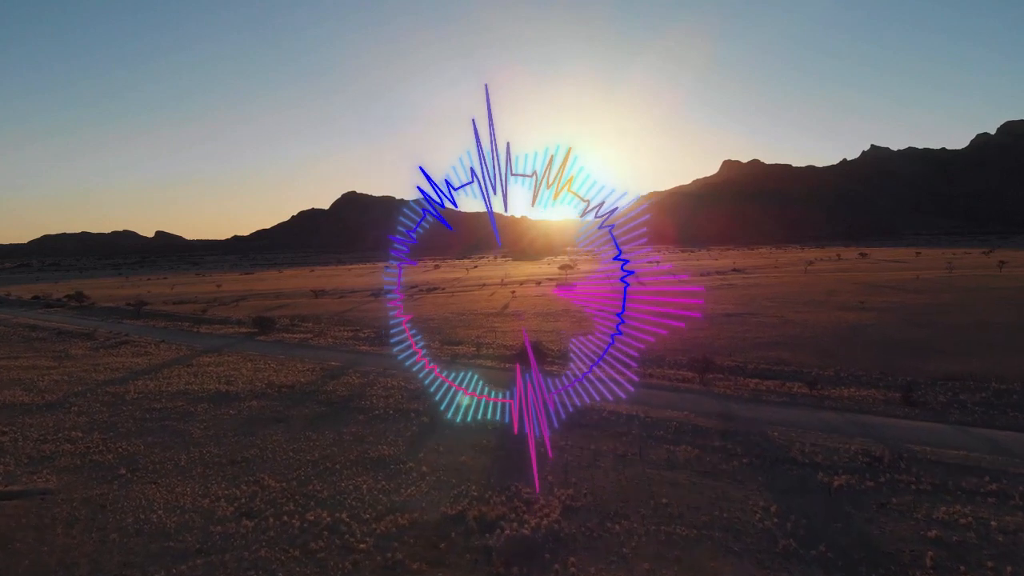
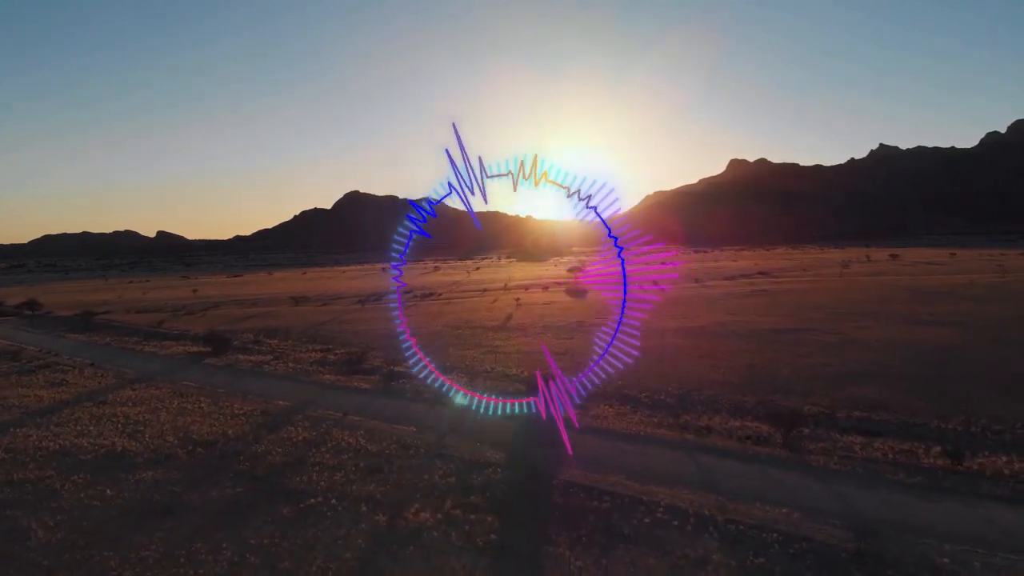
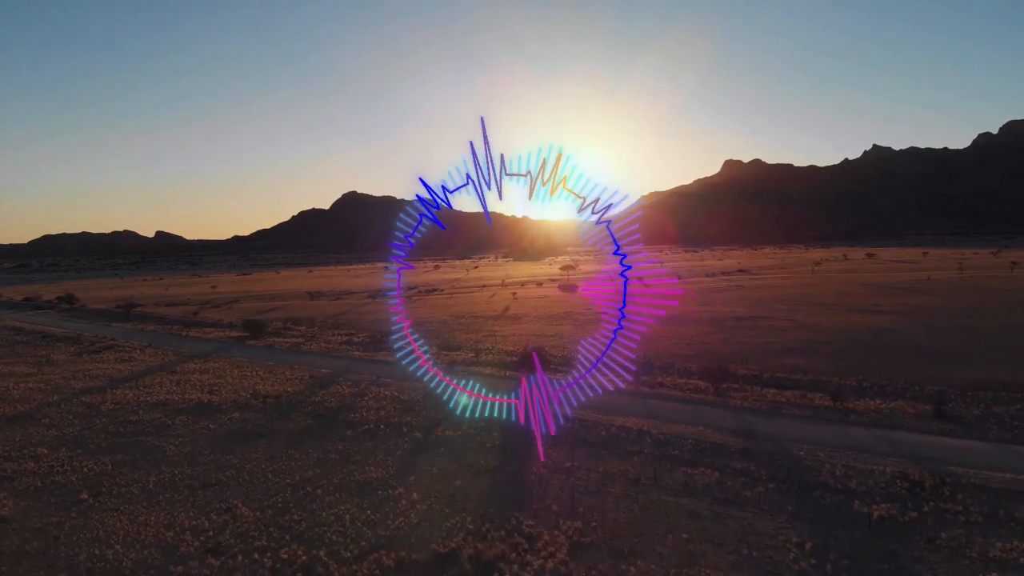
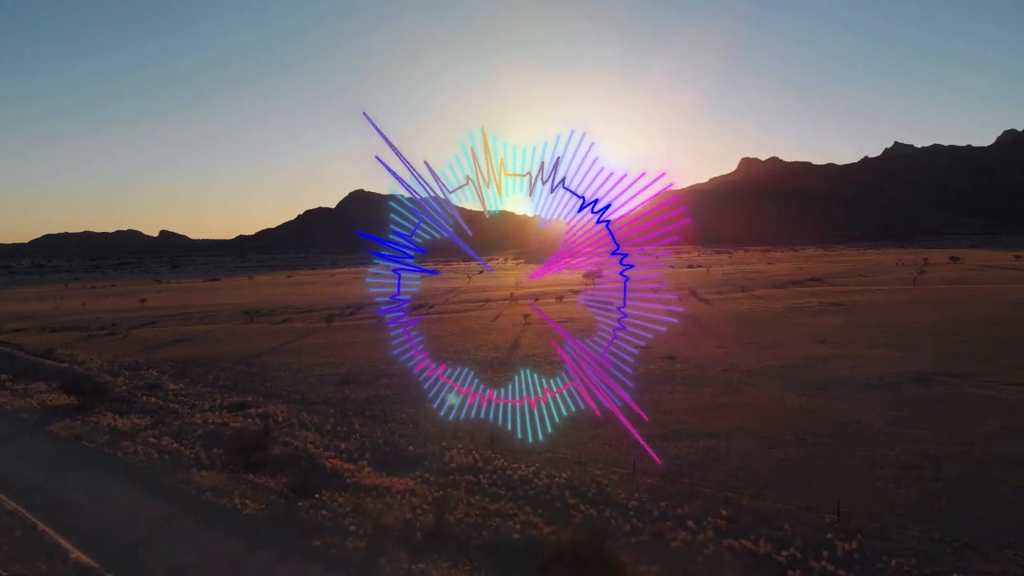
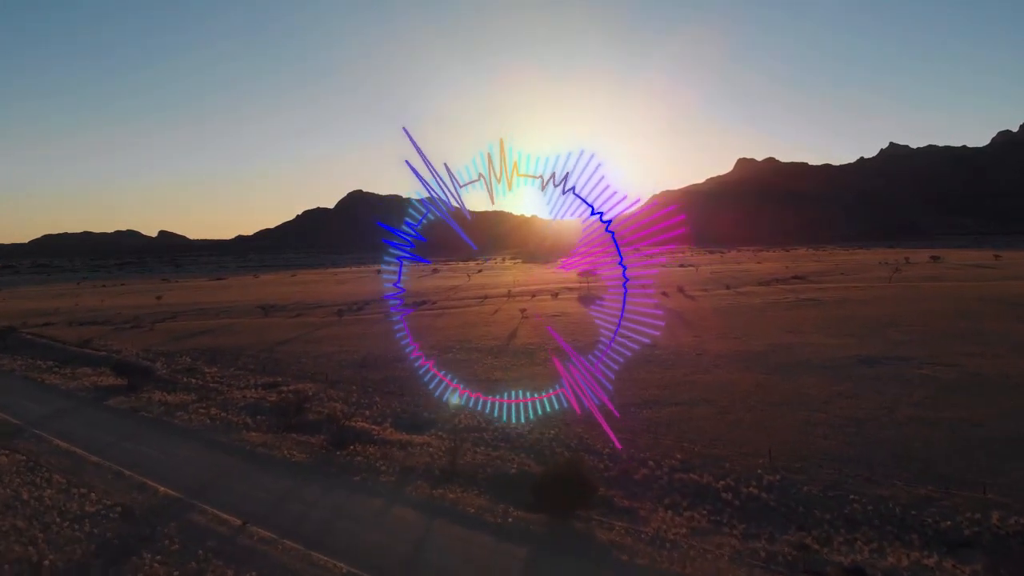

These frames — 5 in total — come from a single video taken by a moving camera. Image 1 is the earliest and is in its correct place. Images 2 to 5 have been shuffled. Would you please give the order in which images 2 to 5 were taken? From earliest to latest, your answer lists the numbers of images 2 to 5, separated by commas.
3, 2, 5, 4
